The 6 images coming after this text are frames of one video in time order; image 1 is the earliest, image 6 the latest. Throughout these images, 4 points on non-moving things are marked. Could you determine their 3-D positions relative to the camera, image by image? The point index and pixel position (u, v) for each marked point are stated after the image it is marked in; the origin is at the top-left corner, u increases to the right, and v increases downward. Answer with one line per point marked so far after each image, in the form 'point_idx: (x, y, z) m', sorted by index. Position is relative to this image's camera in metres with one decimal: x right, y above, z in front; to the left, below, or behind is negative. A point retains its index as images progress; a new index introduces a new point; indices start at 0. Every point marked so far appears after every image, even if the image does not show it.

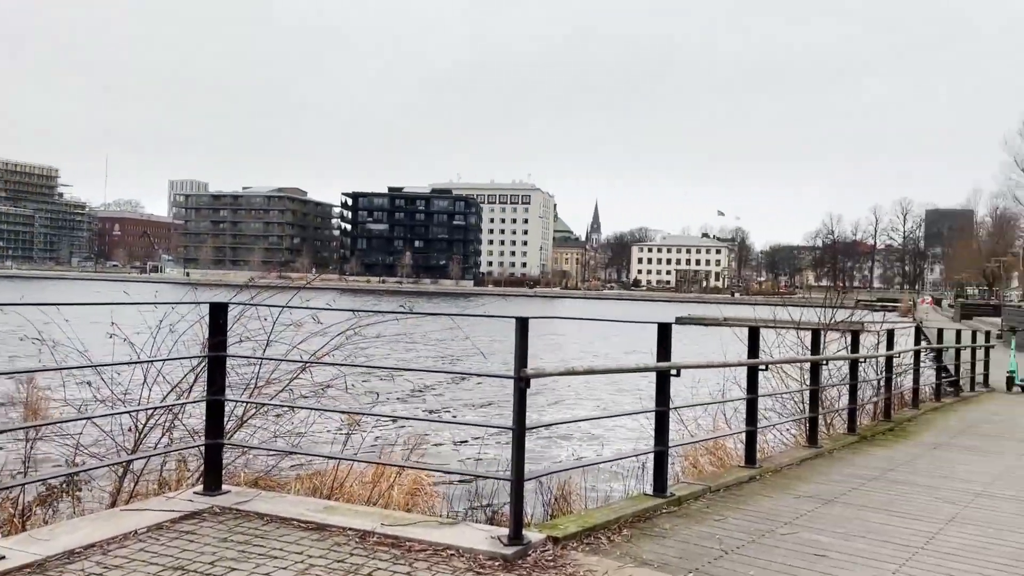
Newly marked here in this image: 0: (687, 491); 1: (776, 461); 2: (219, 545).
0: (+1.3, -1.5, +6.3) m
1: (+2.5, -1.6, +7.9) m
2: (-1.6, -1.4, +4.5) m
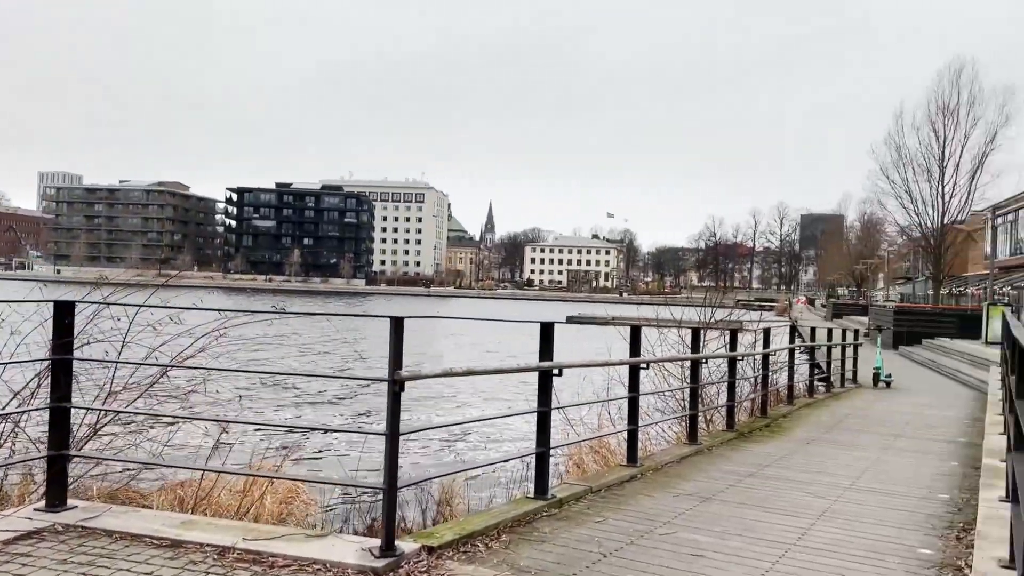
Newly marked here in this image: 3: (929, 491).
0: (+0.4, -1.5, +6.2) m
1: (+1.4, -1.6, +7.9) m
2: (-2.2, -1.4, +4.1) m
3: (+3.6, -1.8, +7.3) m
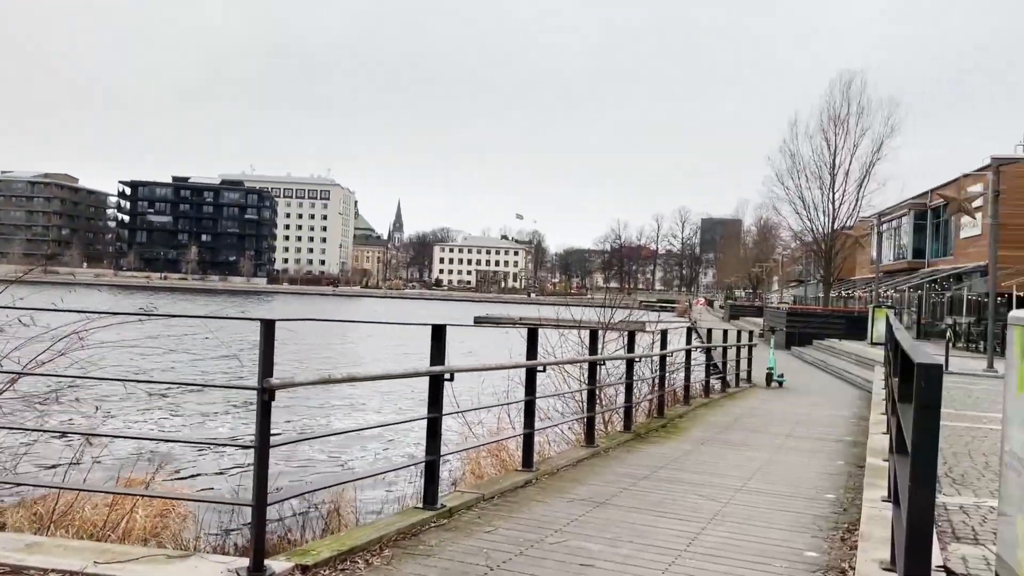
0: (-0.4, -1.5, +6.0) m
1: (+0.4, -1.6, +7.8) m
2: (-2.7, -1.3, +3.6) m
3: (+2.7, -1.8, +7.4) m
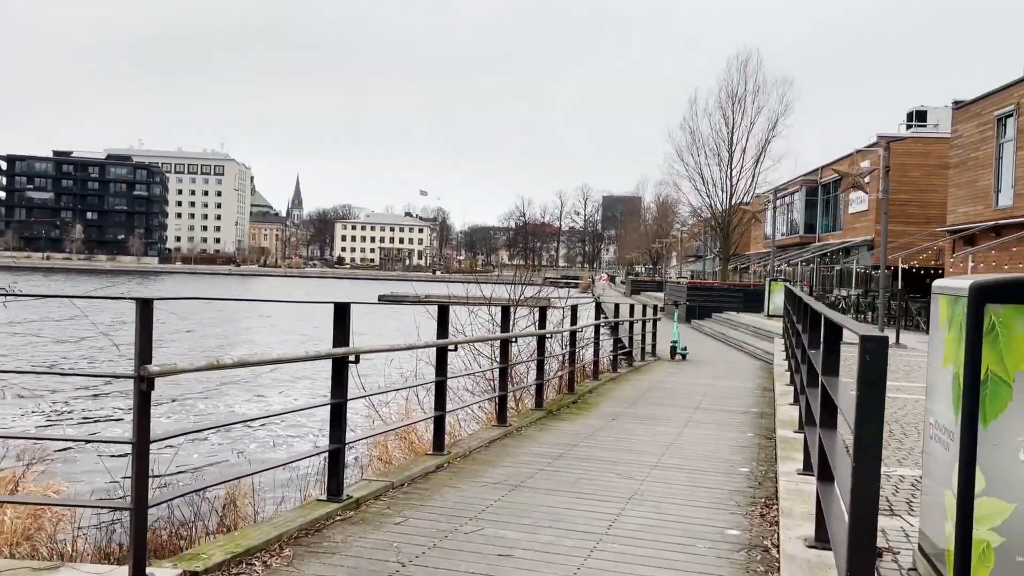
0: (-1.0, -1.3, +5.6) m
1: (-0.4, -1.4, +7.5) m
2: (-3.1, -1.3, +3.0) m
3: (+1.9, -1.5, +7.3) m
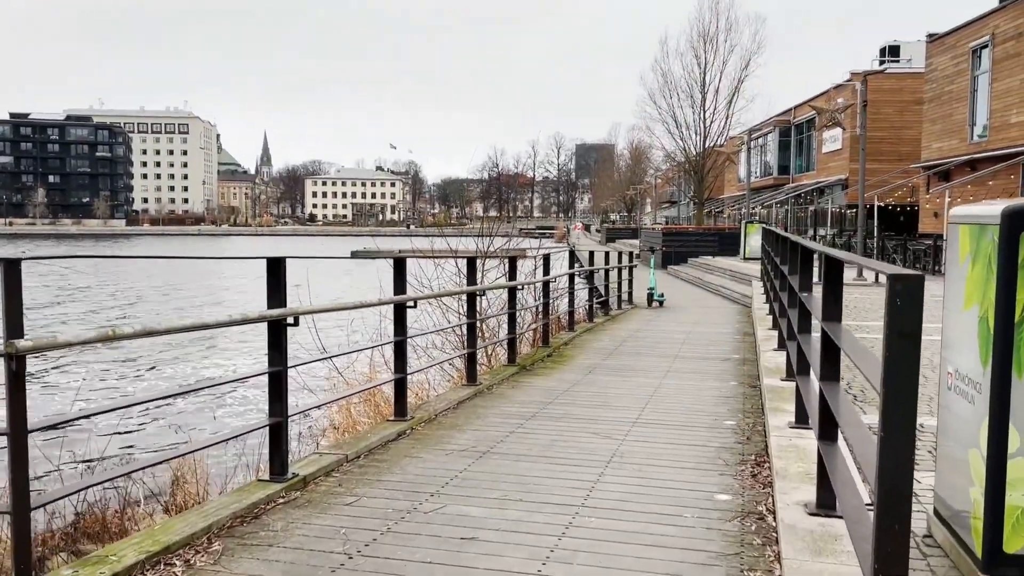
0: (-1.2, -1.1, +5.0) m
1: (-0.7, -1.0, +6.9) m
2: (-3.2, -1.2, +2.3) m
3: (+1.6, -1.1, +6.9) m
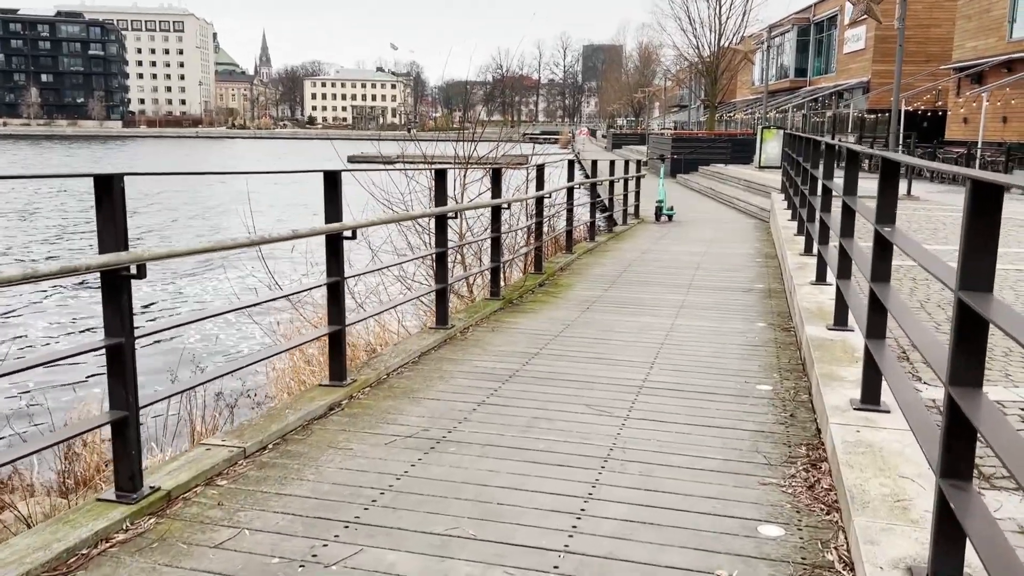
0: (-1.3, -0.8, +3.5) m
1: (-0.8, -0.5, +5.5) m
2: (-3.4, -1.2, +0.9) m
3: (+1.5, -0.6, +5.4) m
